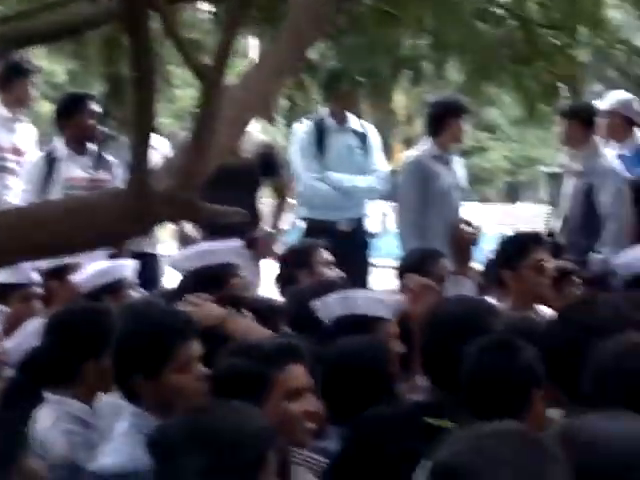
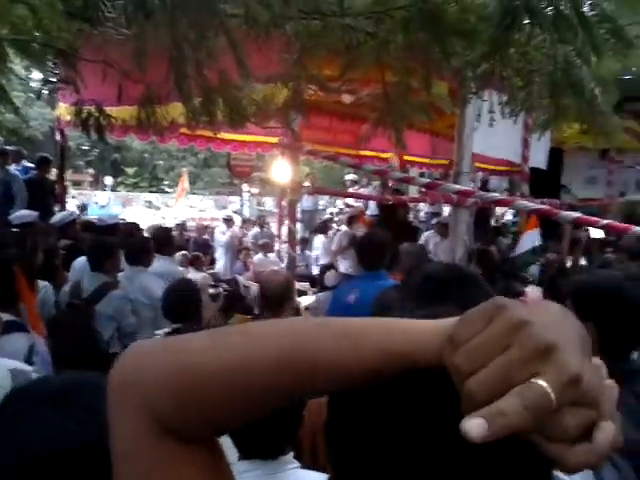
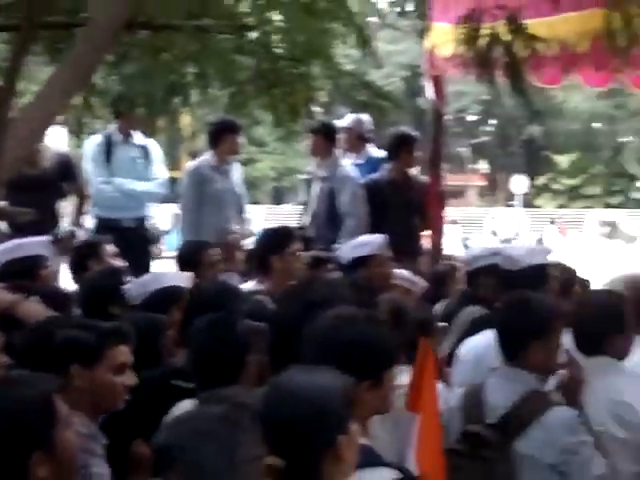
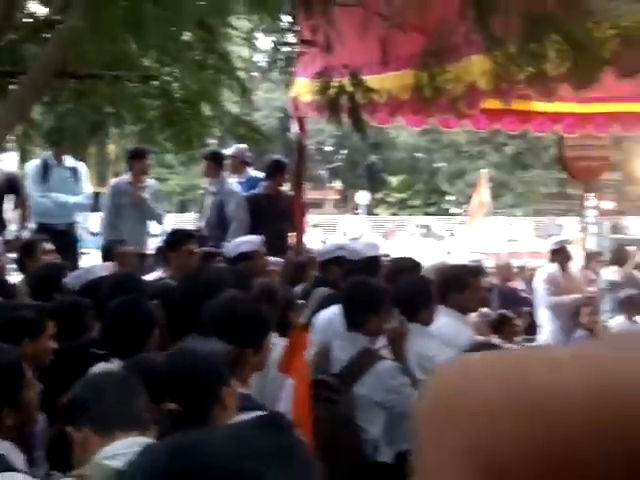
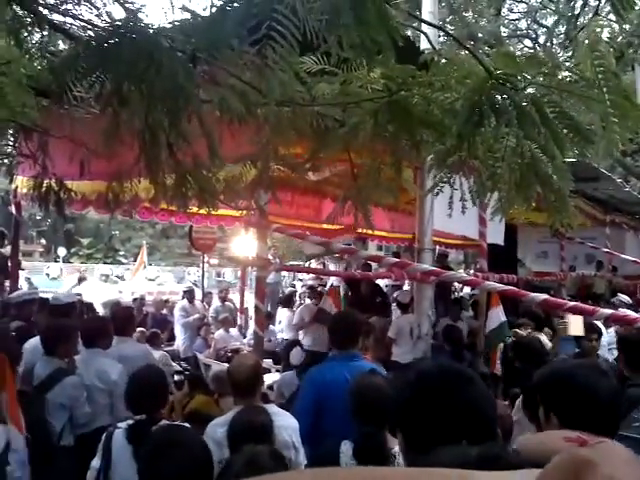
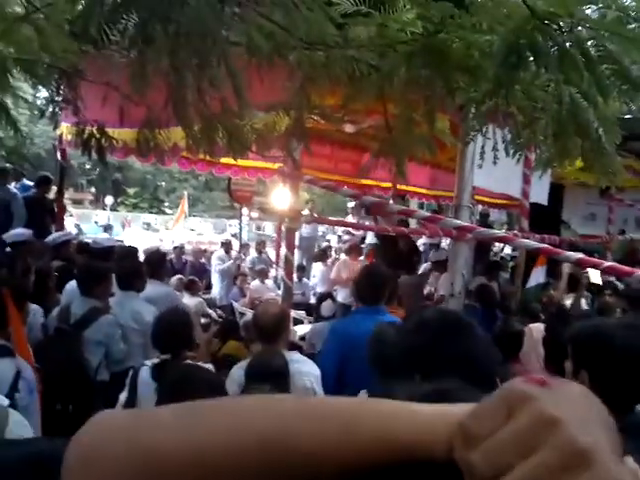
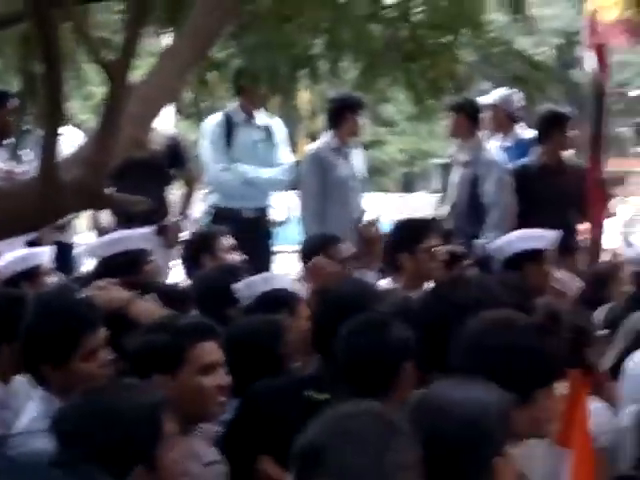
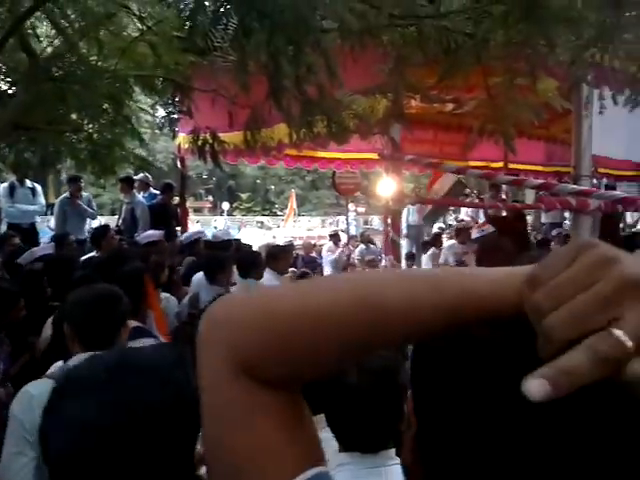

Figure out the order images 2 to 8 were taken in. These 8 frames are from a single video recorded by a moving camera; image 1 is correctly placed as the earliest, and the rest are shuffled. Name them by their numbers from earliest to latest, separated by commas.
7, 3, 4, 8, 2, 6, 5
